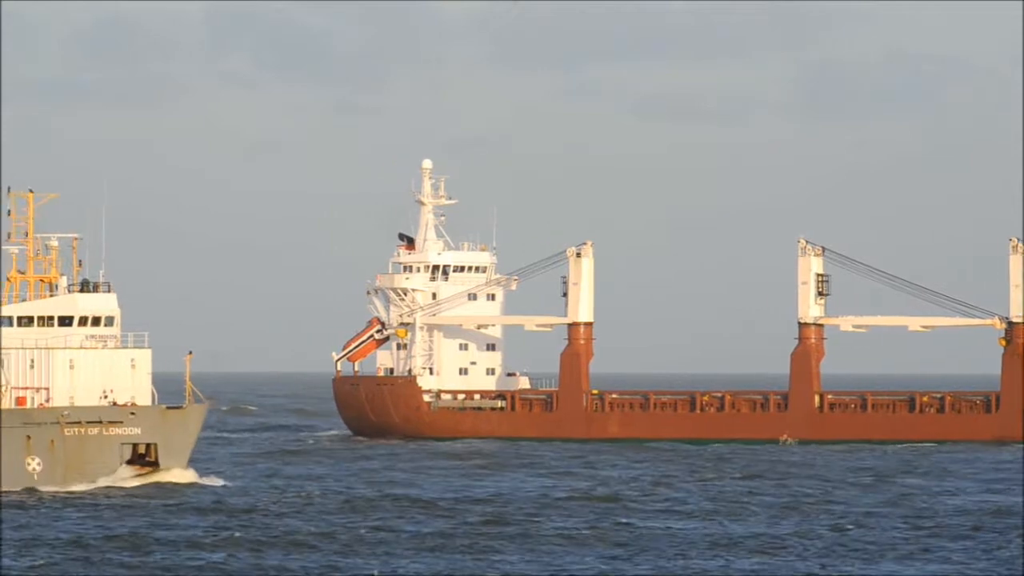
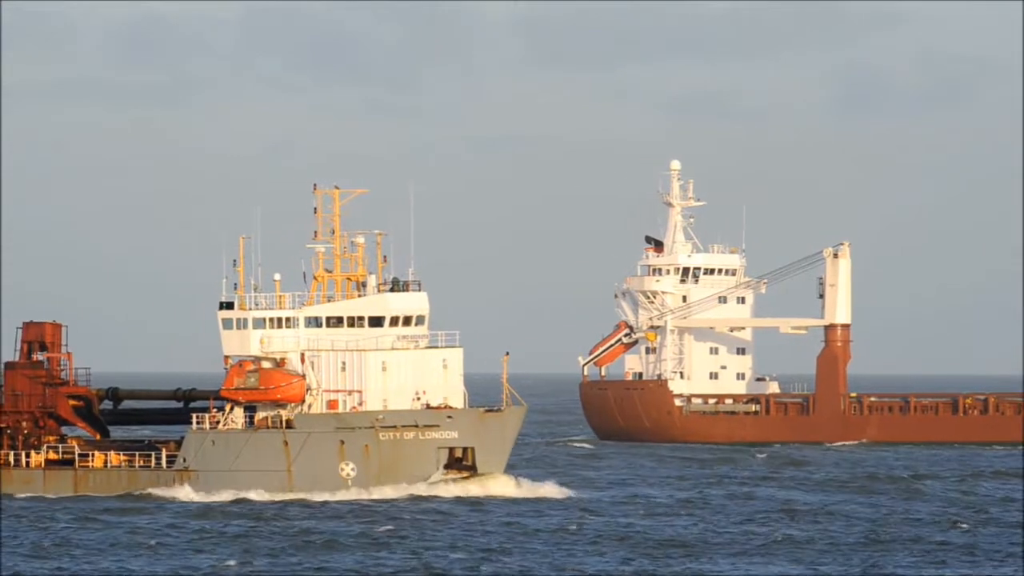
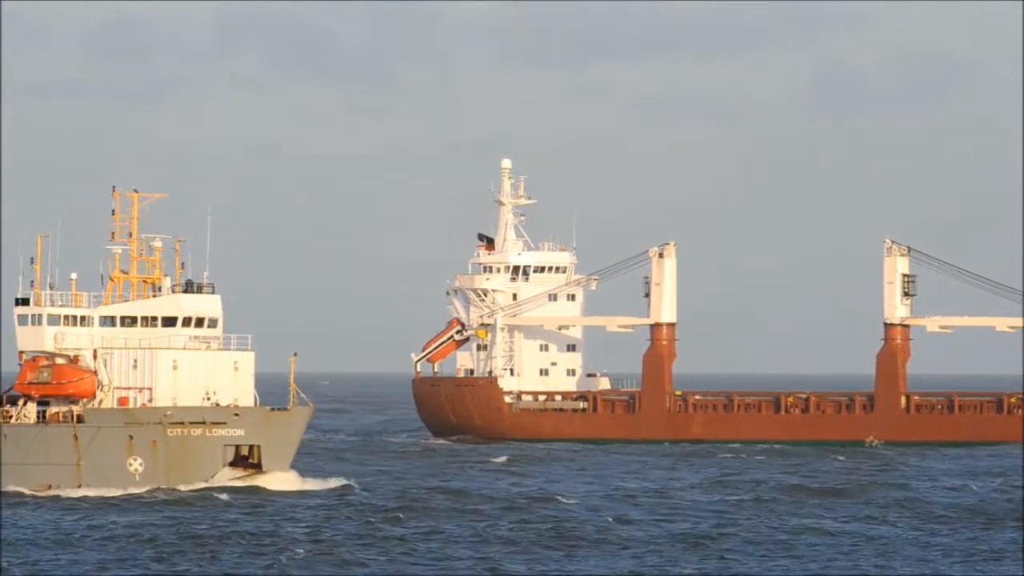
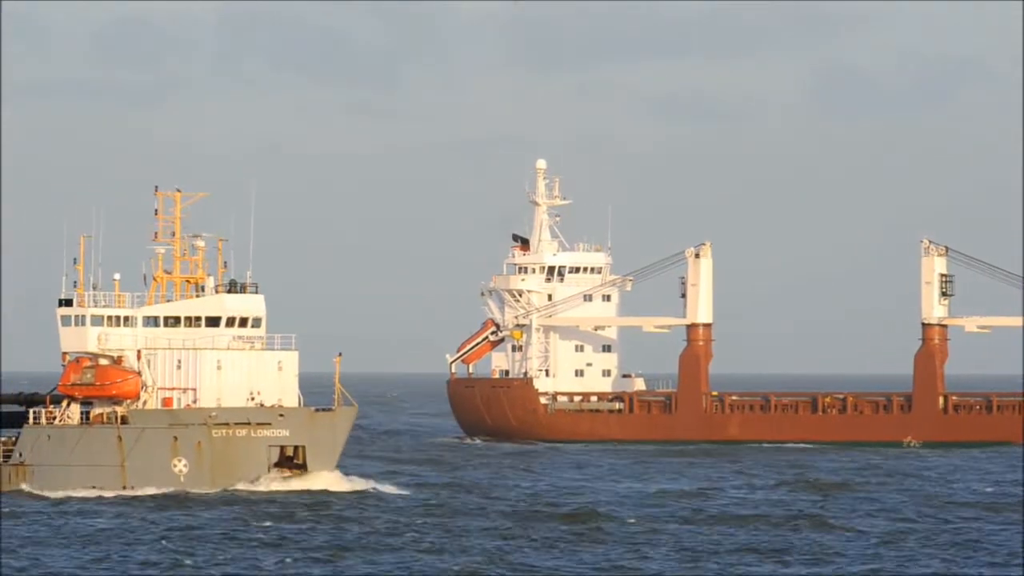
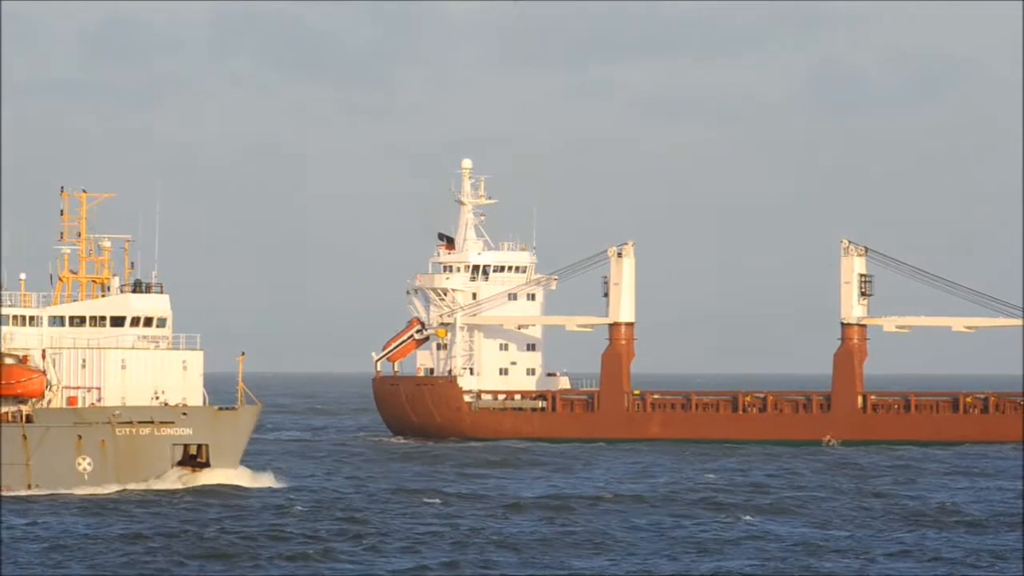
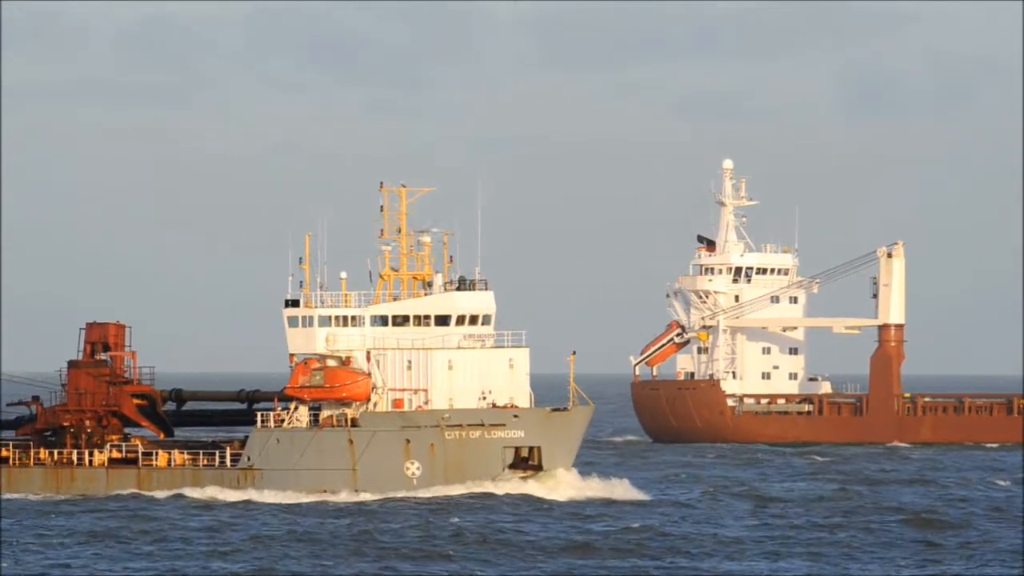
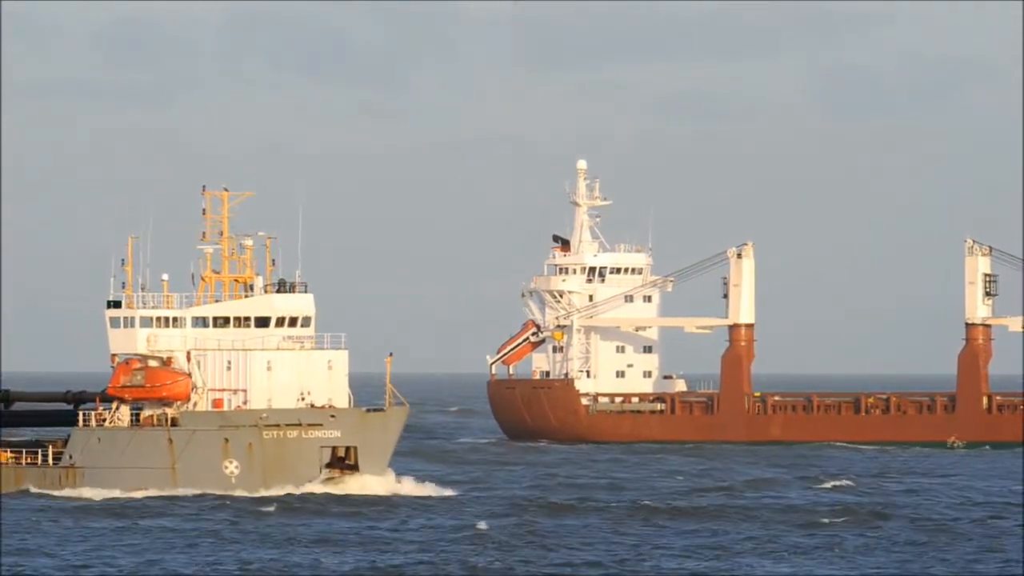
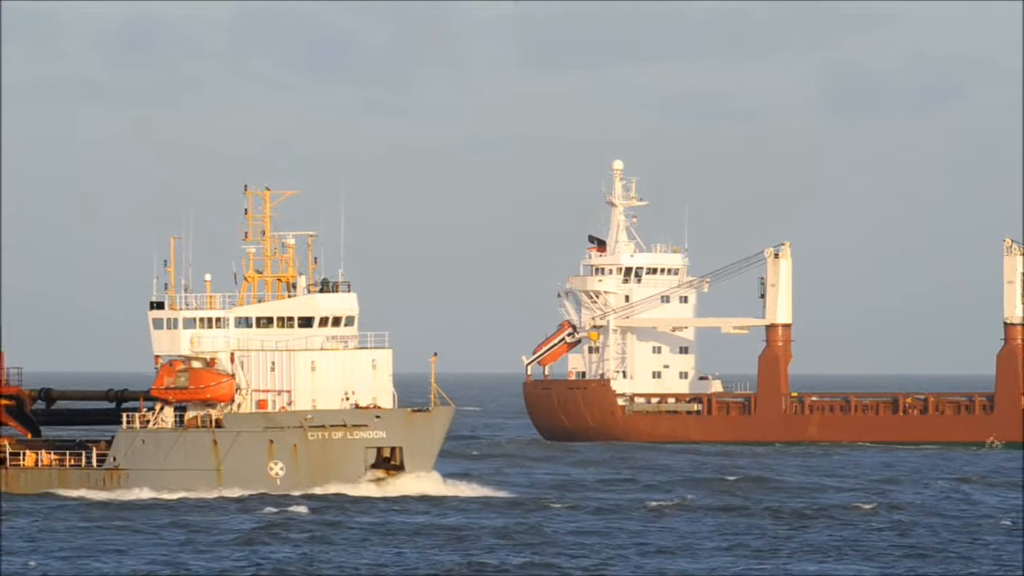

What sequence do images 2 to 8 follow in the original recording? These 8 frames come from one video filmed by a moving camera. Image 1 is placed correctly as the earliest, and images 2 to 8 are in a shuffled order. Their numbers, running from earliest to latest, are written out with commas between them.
5, 3, 4, 7, 8, 2, 6
